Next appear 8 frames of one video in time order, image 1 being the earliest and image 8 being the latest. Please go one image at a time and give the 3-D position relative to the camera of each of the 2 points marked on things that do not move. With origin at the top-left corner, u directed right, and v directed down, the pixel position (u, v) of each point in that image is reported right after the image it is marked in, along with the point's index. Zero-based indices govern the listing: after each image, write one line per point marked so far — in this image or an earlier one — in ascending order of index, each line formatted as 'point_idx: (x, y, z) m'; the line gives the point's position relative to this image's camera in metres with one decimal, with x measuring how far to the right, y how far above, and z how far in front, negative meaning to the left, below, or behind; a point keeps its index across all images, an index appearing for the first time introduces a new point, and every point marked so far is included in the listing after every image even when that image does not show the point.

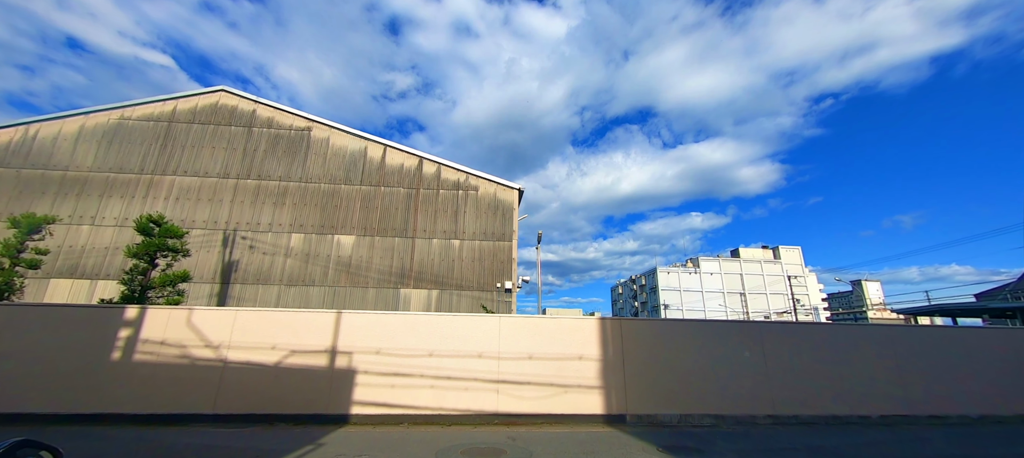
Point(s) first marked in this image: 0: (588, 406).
0: (+1.0, -2.5, +5.5) m
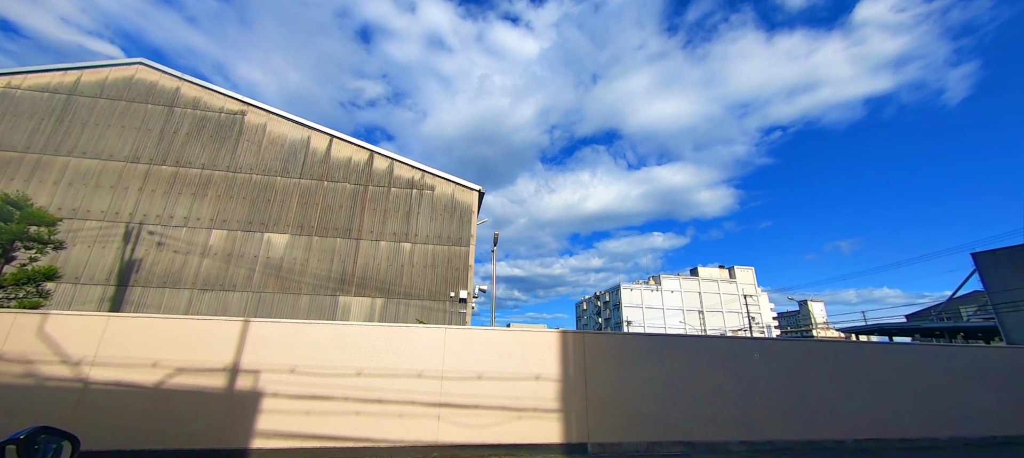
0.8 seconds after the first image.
0: (+0.4, -2.5, +5.0) m
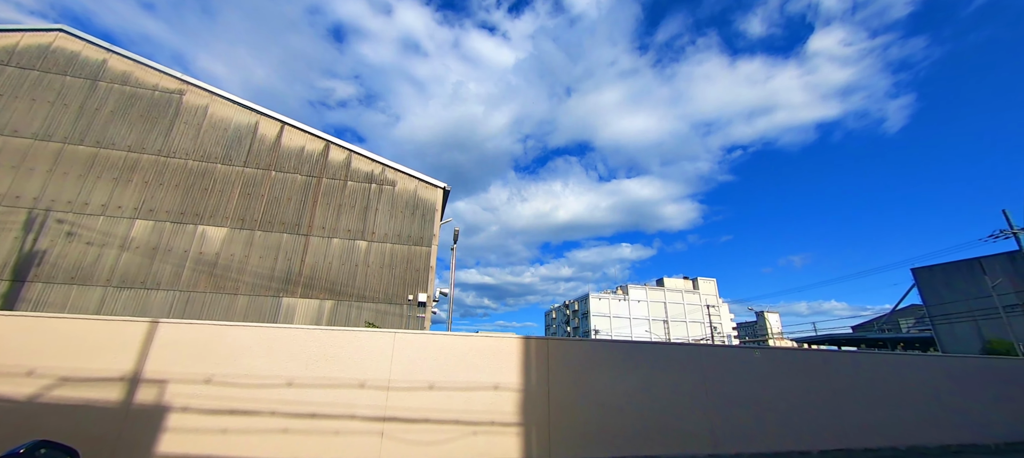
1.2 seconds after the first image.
0: (-0.1, -2.6, +4.7) m
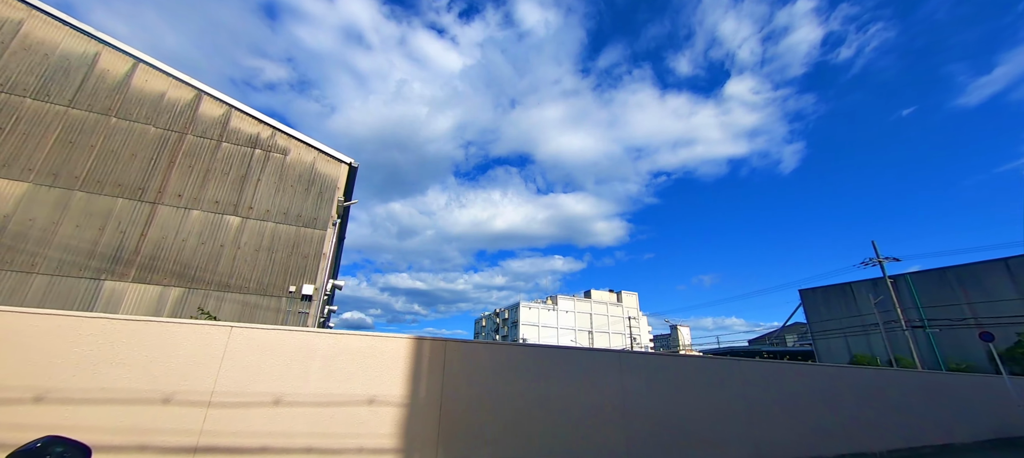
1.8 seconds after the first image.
0: (-1.1, -2.4, +4.1) m
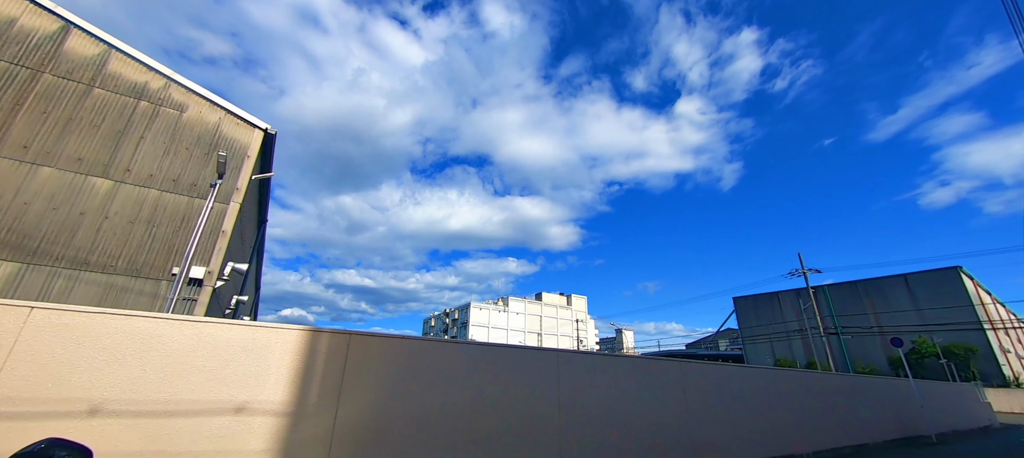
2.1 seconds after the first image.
0: (-1.7, -2.3, +3.6) m
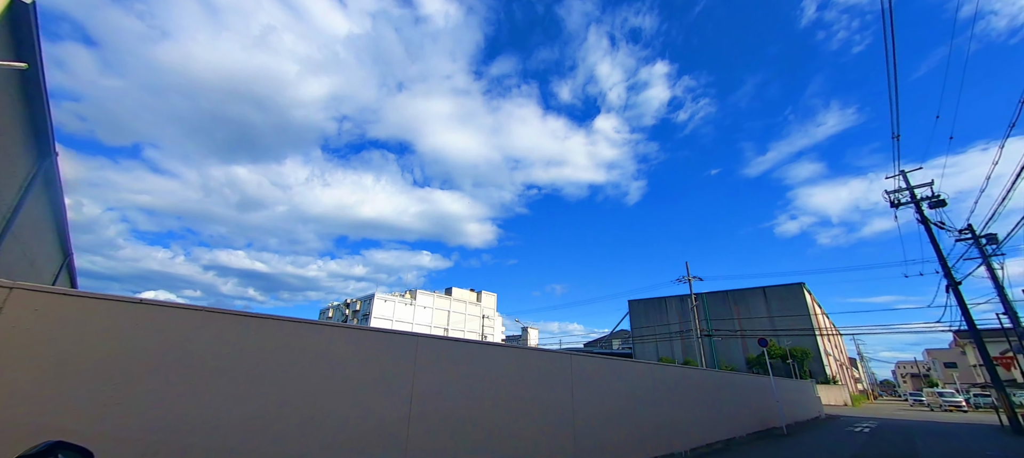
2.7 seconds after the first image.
0: (-2.8, -1.8, +2.5) m
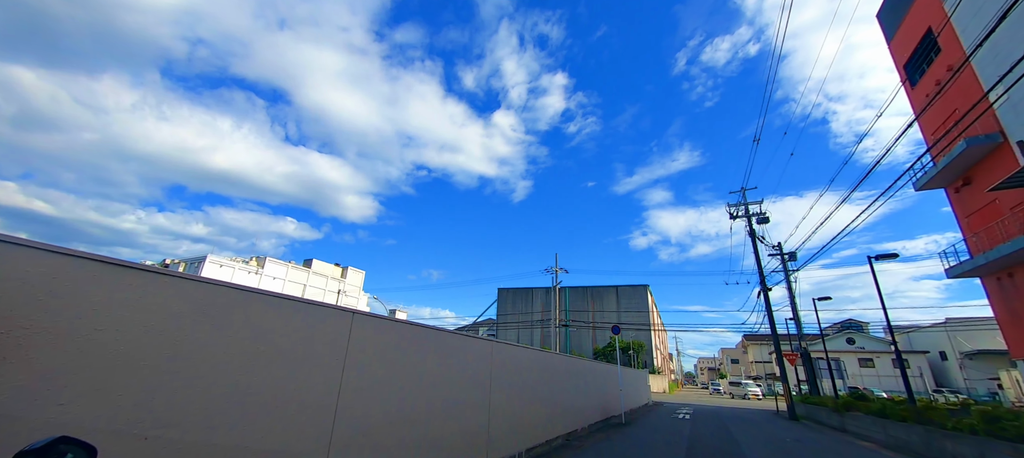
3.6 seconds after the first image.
0: (-3.8, -0.6, -0.2) m
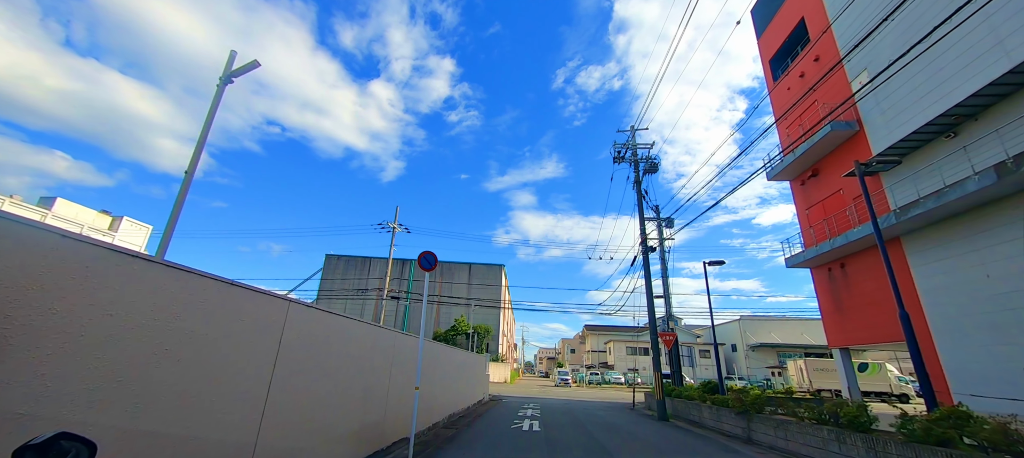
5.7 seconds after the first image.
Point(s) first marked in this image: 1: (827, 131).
0: (-3.5, +2.1, -7.9) m
1: (+15.2, +4.7, +19.5) m
